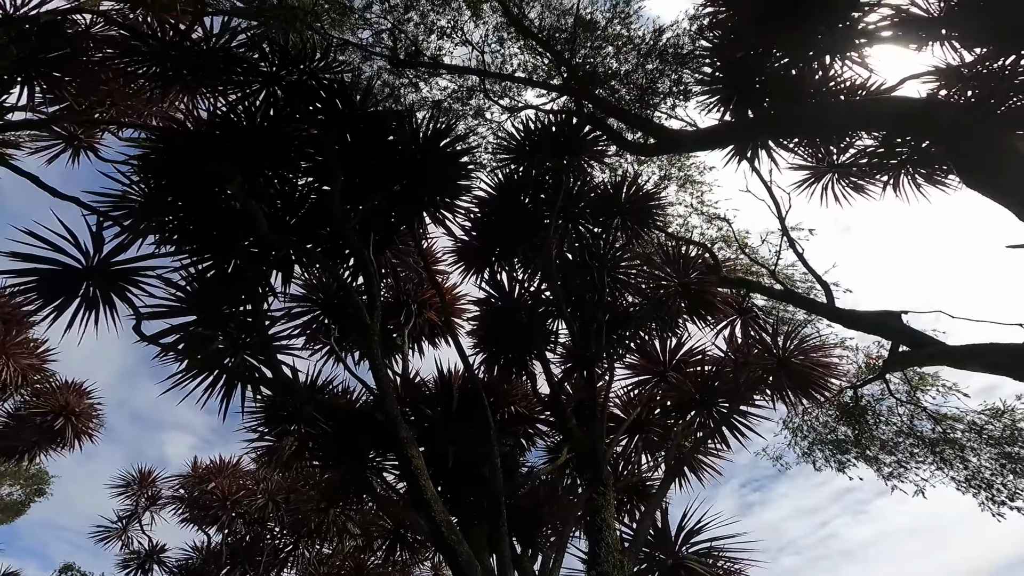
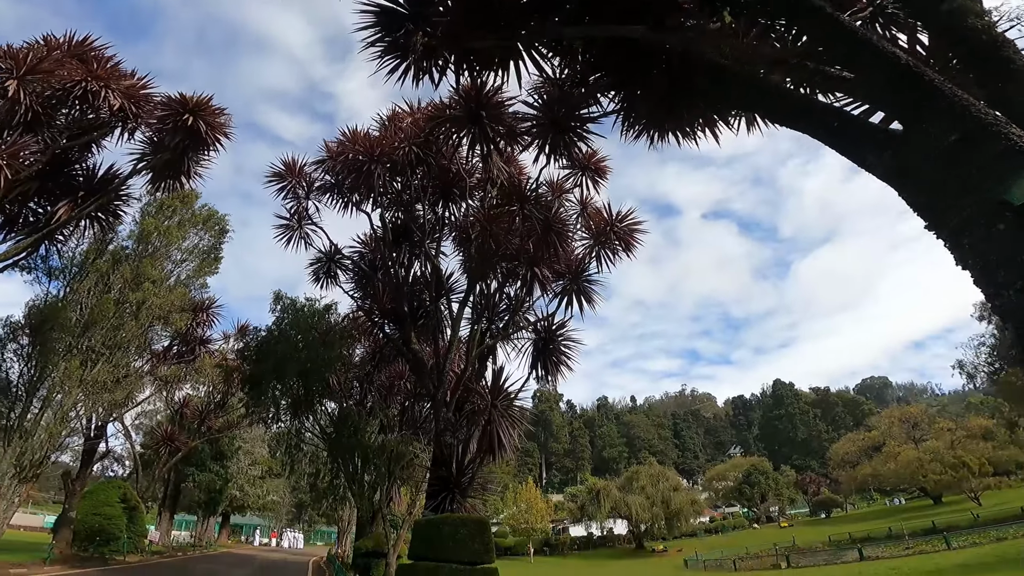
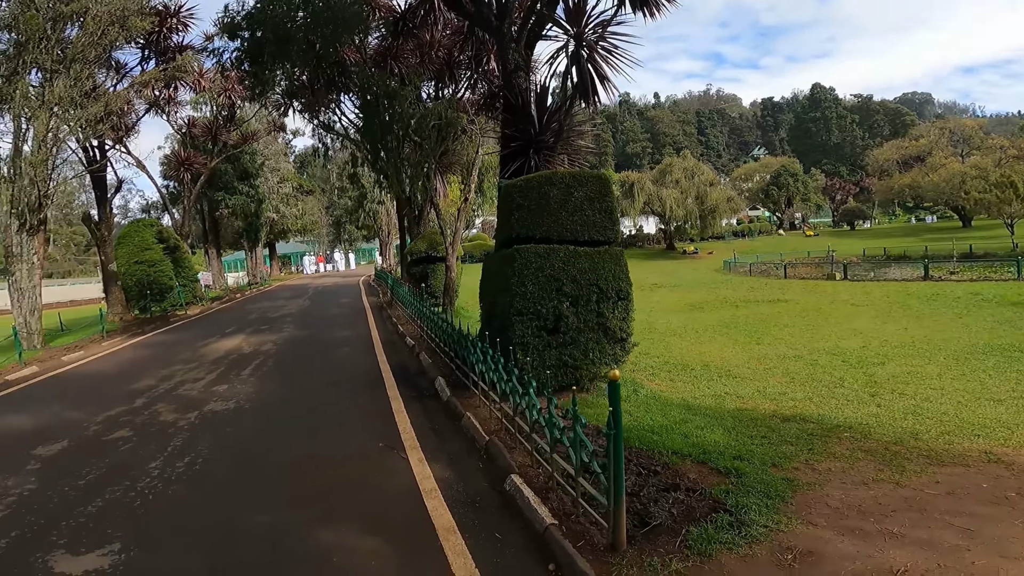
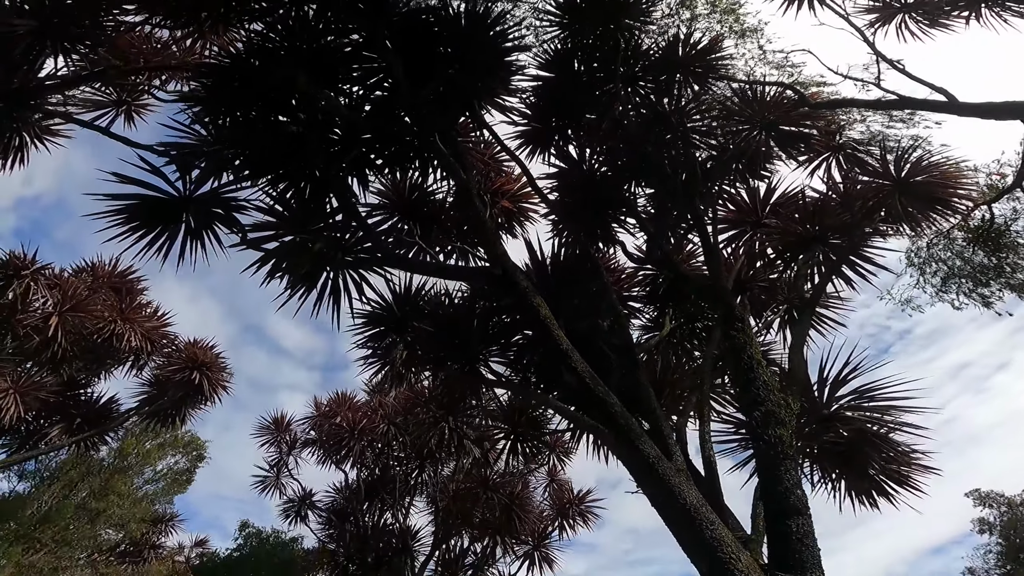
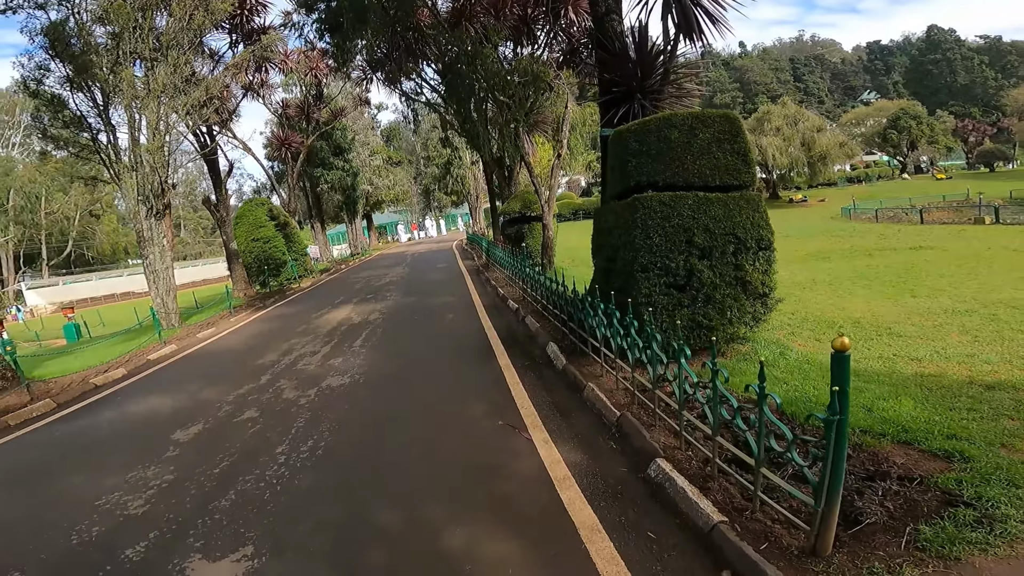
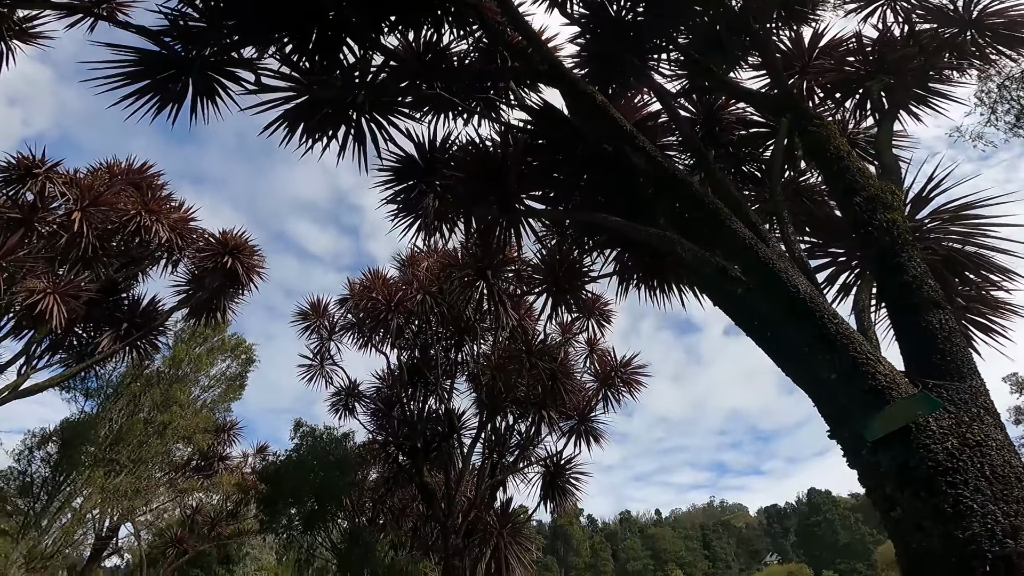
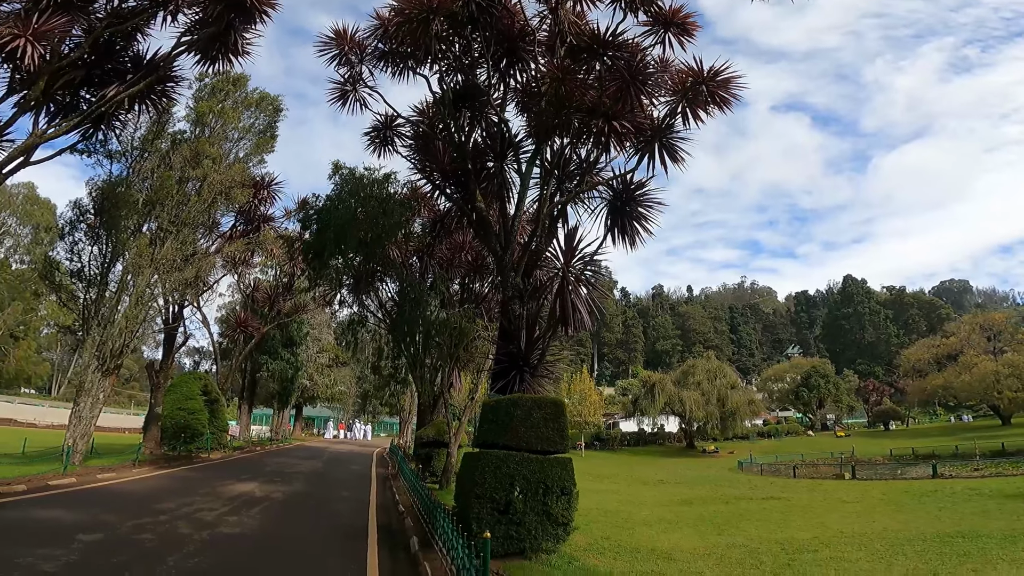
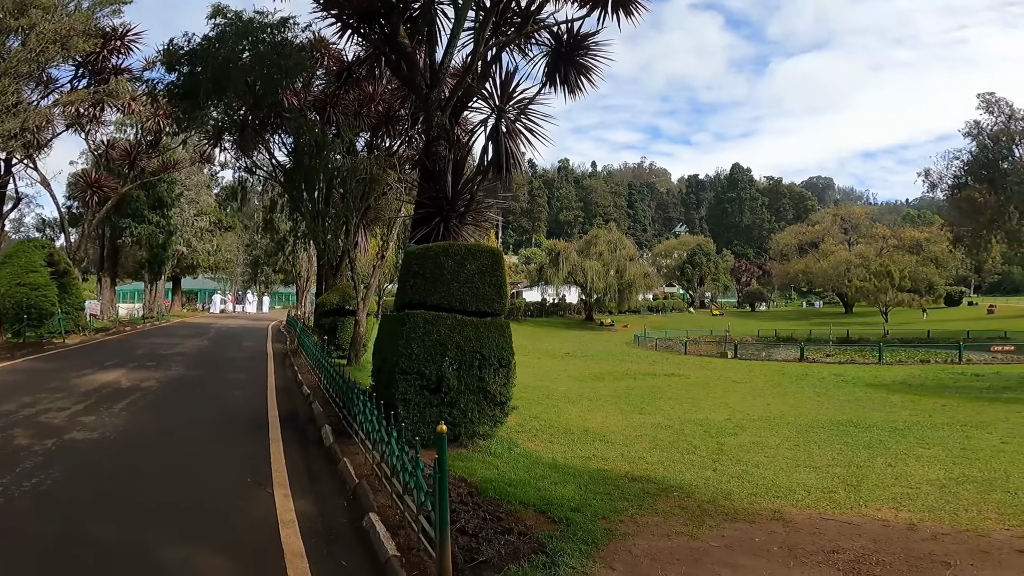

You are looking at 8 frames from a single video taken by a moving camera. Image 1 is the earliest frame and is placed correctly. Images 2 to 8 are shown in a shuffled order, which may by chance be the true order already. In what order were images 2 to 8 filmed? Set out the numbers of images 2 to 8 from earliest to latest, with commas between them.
4, 6, 2, 7, 8, 3, 5
